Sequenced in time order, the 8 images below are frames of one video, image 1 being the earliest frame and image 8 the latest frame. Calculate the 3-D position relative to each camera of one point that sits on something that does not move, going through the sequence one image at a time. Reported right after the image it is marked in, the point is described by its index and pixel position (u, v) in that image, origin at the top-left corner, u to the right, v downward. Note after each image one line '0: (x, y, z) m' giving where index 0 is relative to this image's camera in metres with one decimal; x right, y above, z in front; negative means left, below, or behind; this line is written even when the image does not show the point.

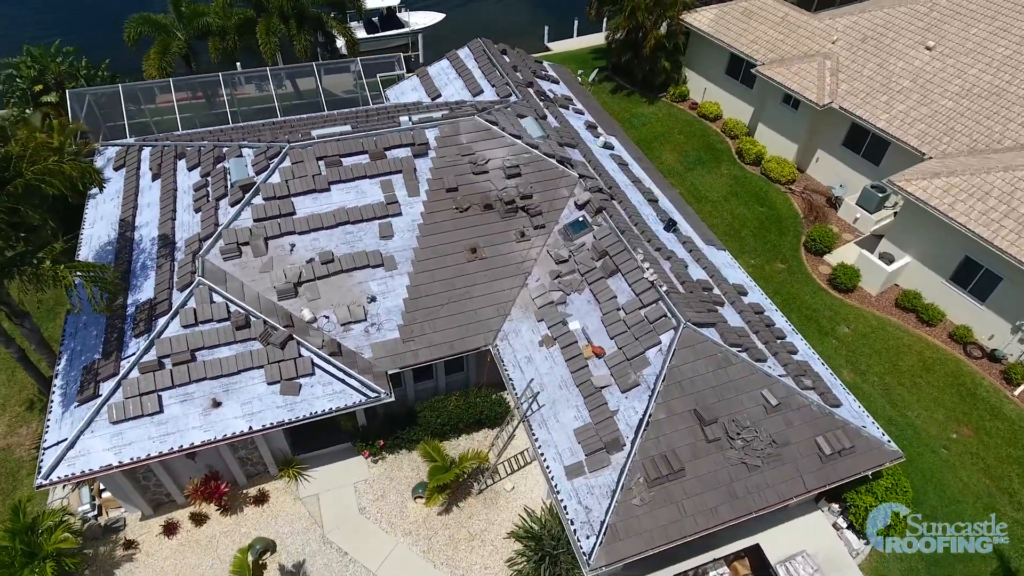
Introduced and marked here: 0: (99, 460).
0: (-11.4, -4.7, +17.4) m
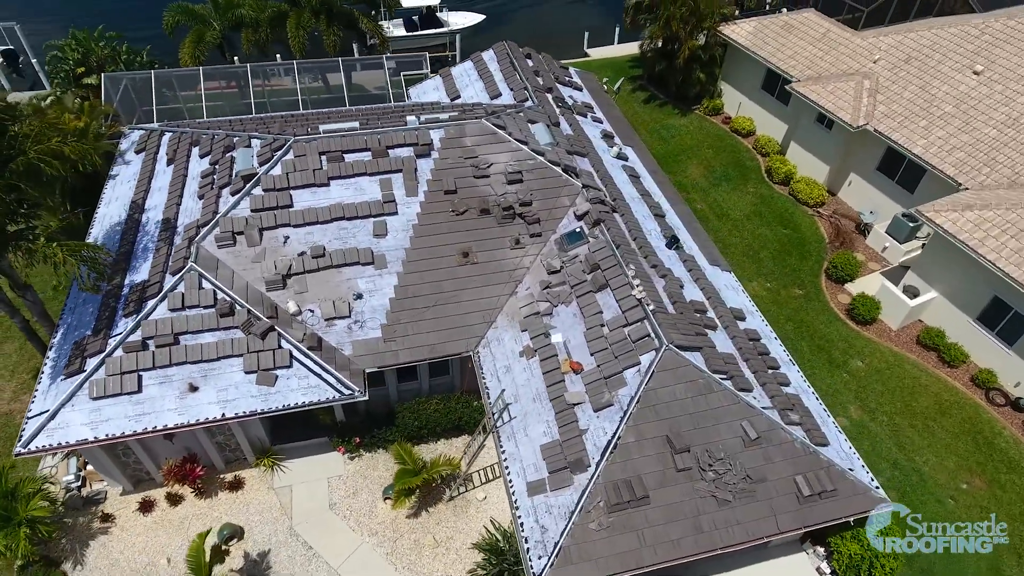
0: (-12.4, -4.1, +17.9) m
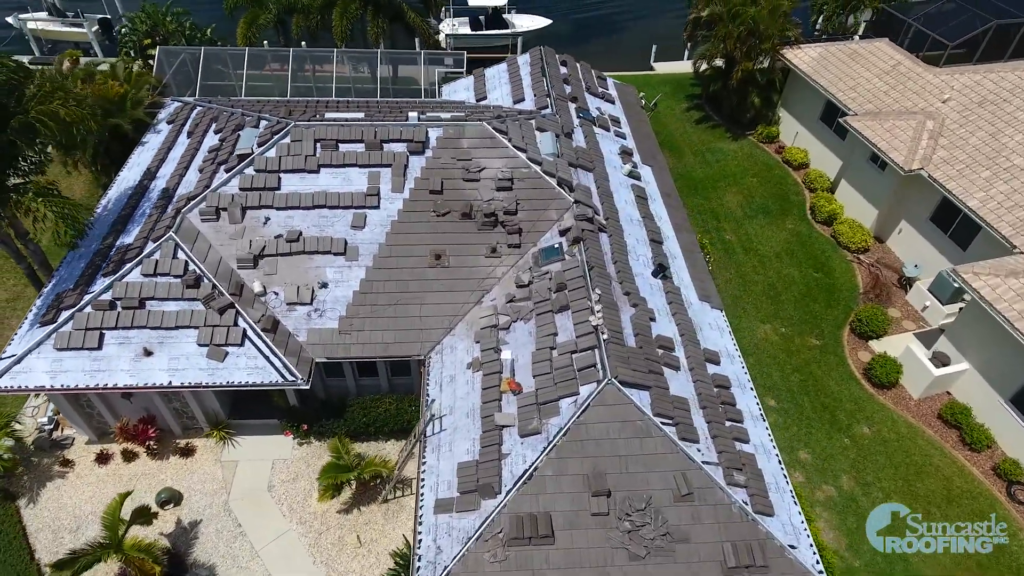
0: (-14.4, -2.7, +18.9) m
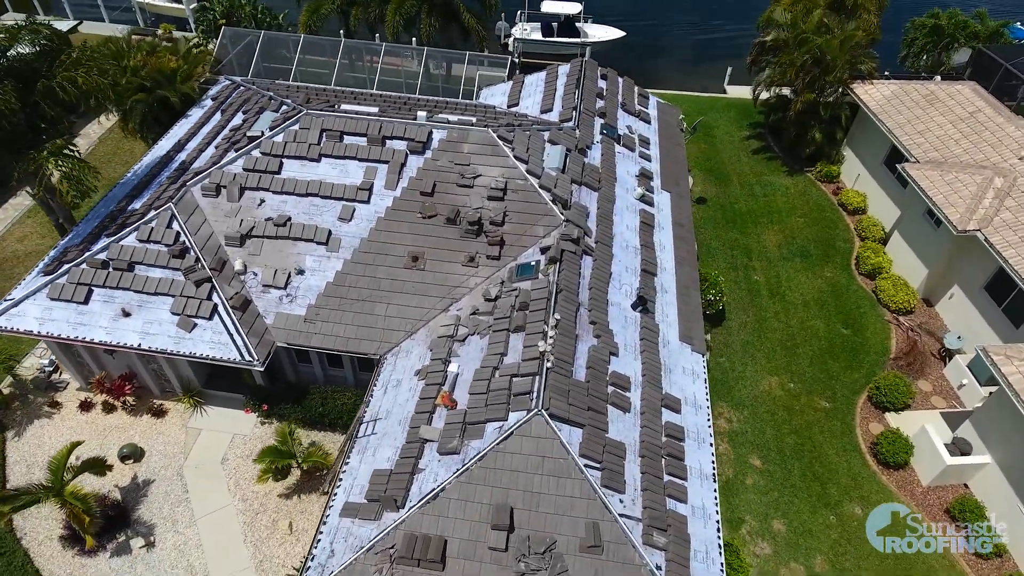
0: (-15.8, -1.1, +20.4) m
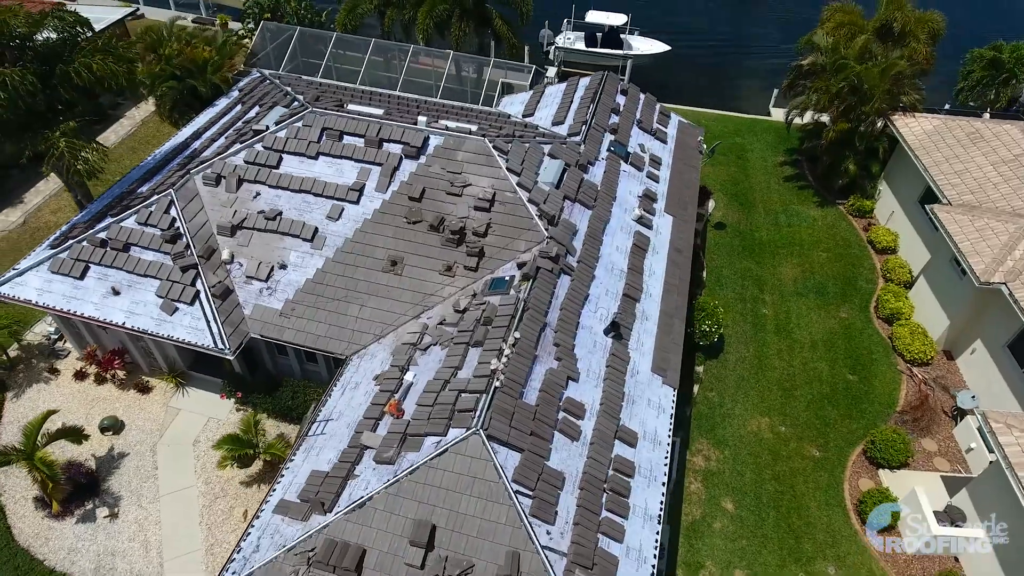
0: (-16.7, -0.2, +21.6) m
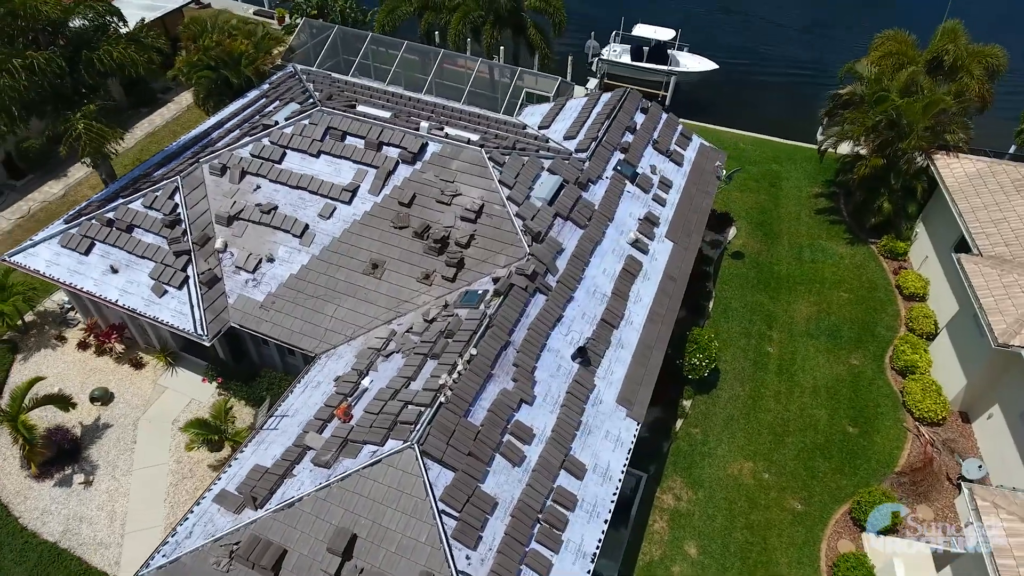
0: (-17.4, +0.9, +22.9) m
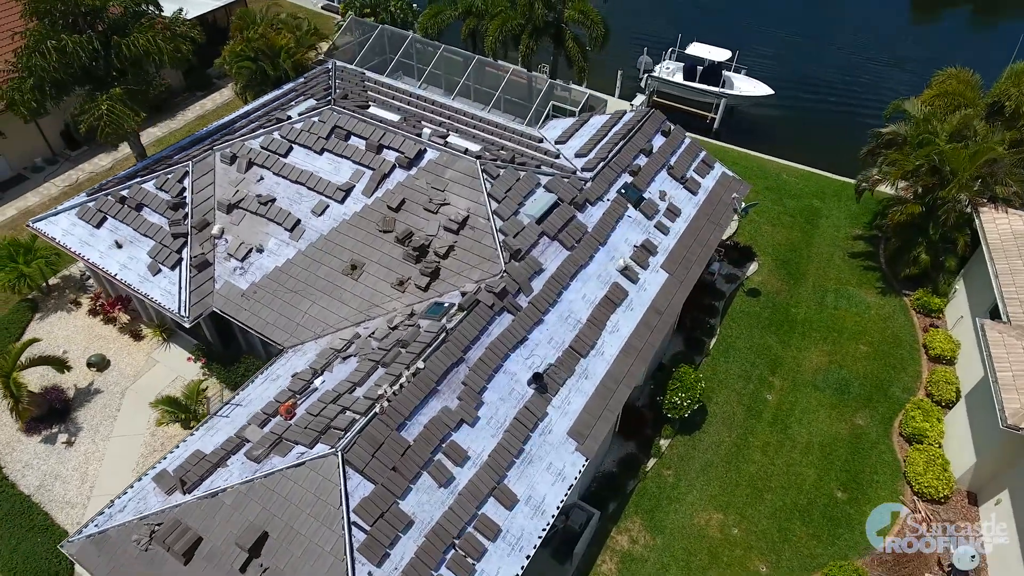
0: (-17.8, +2.2, +24.4) m
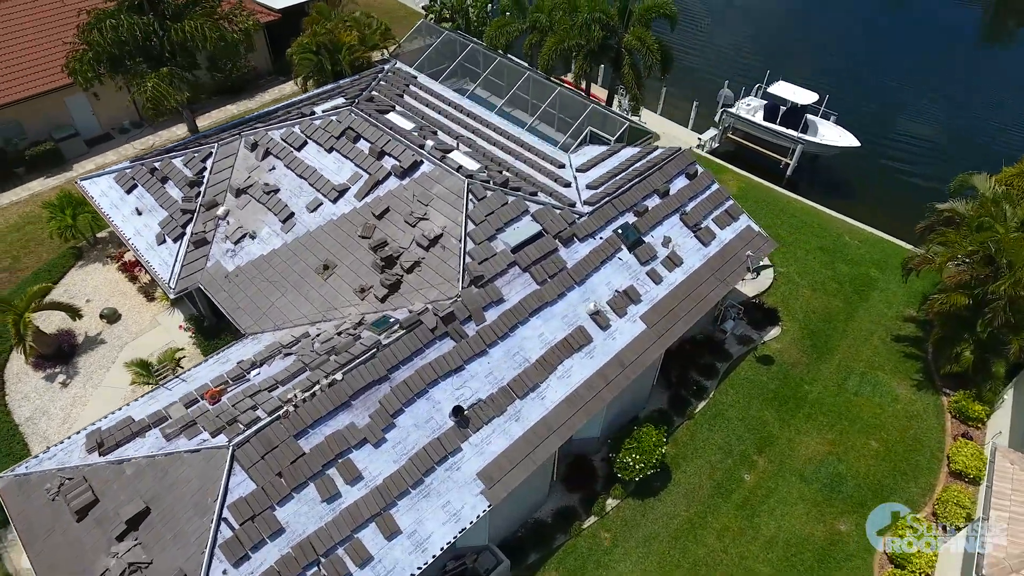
0: (-17.9, +4.2, +26.9) m
